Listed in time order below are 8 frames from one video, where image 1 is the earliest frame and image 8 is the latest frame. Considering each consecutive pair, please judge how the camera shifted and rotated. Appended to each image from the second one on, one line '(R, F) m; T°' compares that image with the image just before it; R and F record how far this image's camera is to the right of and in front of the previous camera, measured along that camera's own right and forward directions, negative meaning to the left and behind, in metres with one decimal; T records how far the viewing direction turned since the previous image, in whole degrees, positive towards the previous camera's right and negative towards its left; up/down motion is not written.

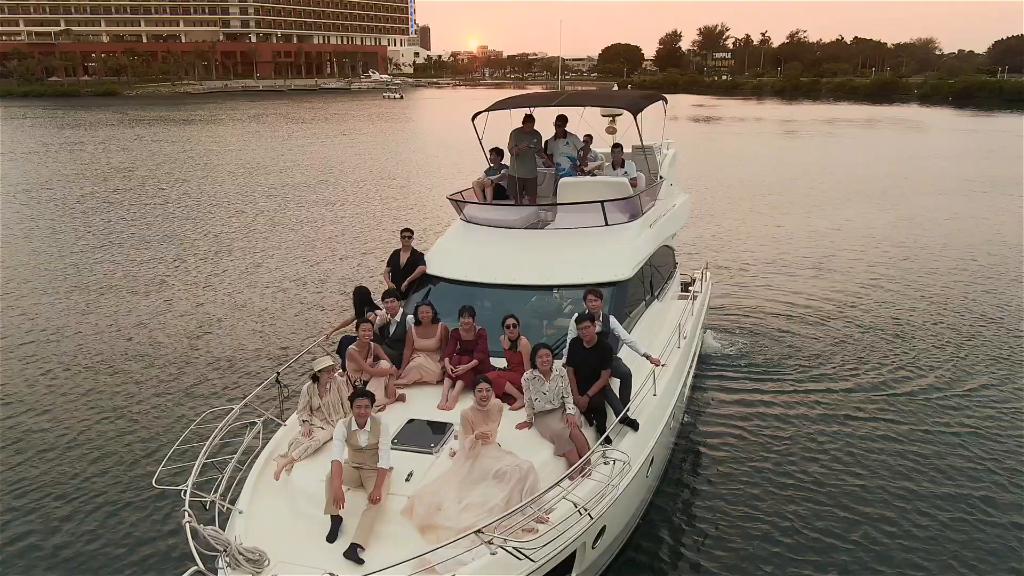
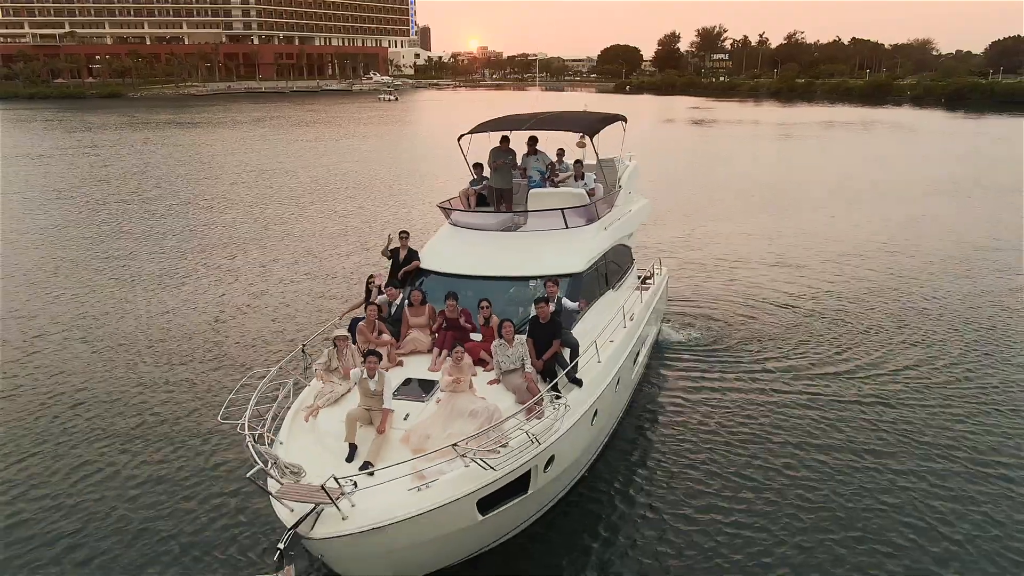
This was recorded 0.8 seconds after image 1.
(+0.2, -1.5) m; 0°
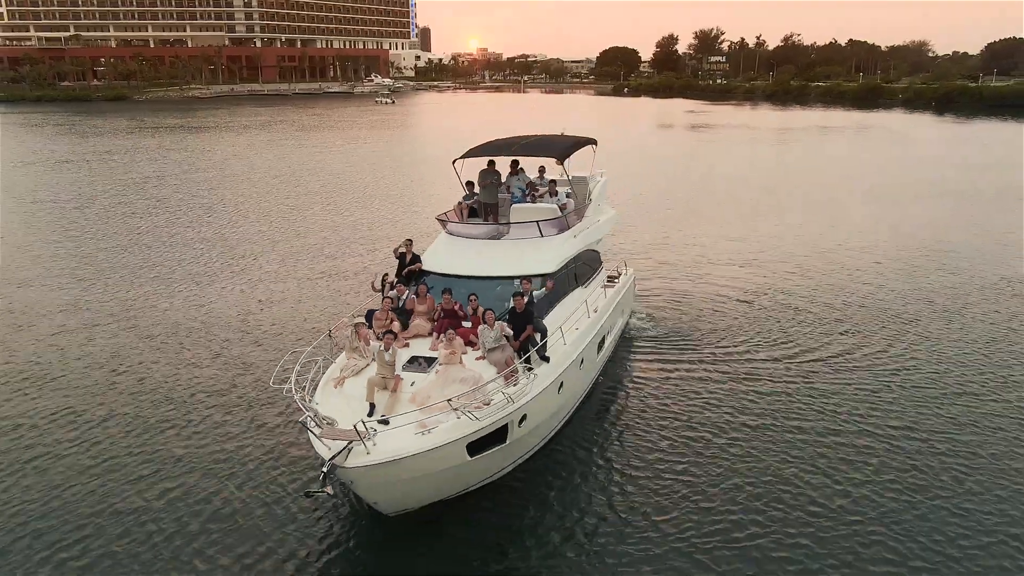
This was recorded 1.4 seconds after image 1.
(+0.2, -1.8) m; 0°
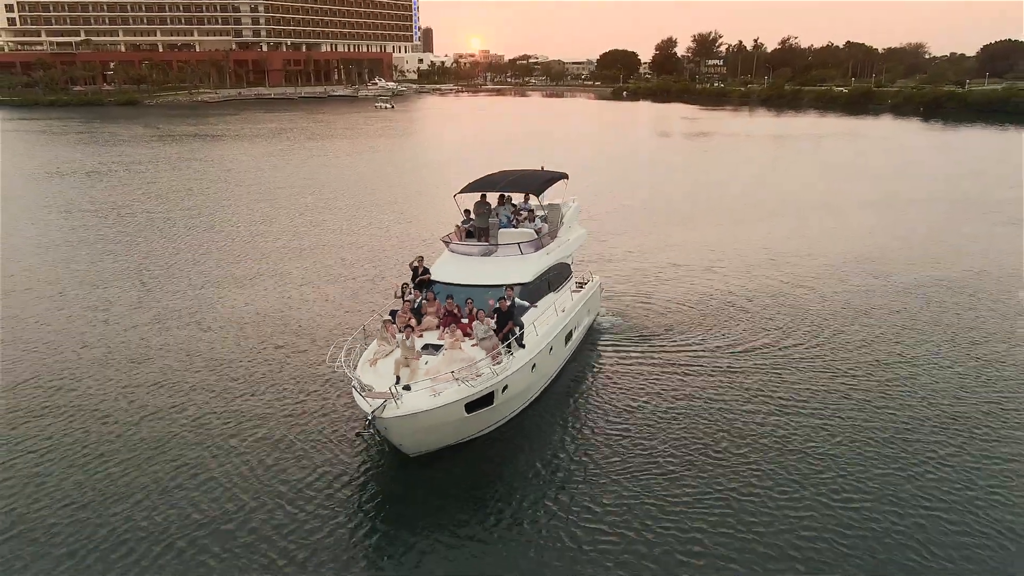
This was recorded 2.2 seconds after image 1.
(+0.2, -3.1) m; 0°
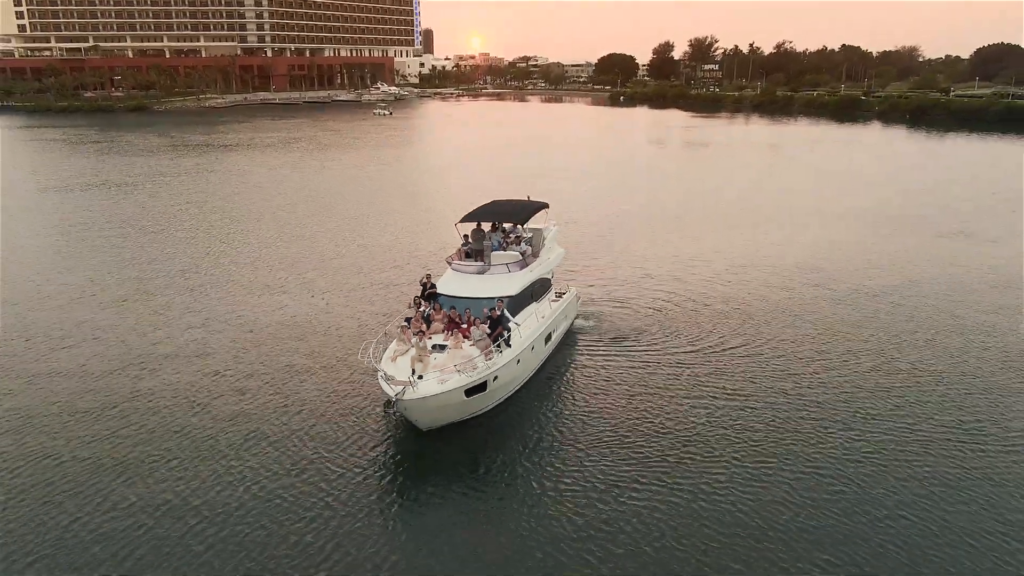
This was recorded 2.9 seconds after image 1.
(+0.2, -3.3) m; 0°
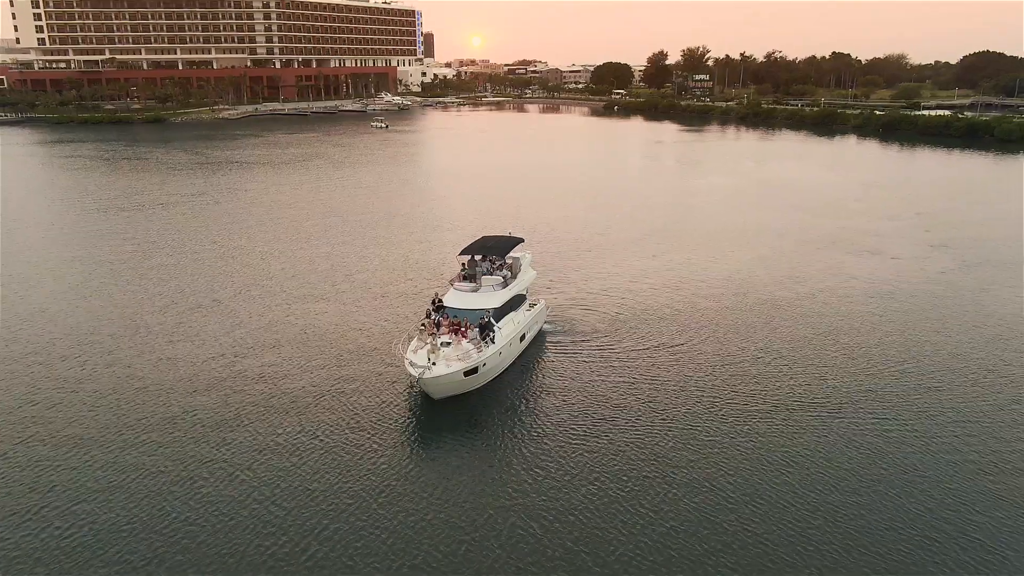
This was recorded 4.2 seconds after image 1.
(+0.5, -6.9) m; 0°
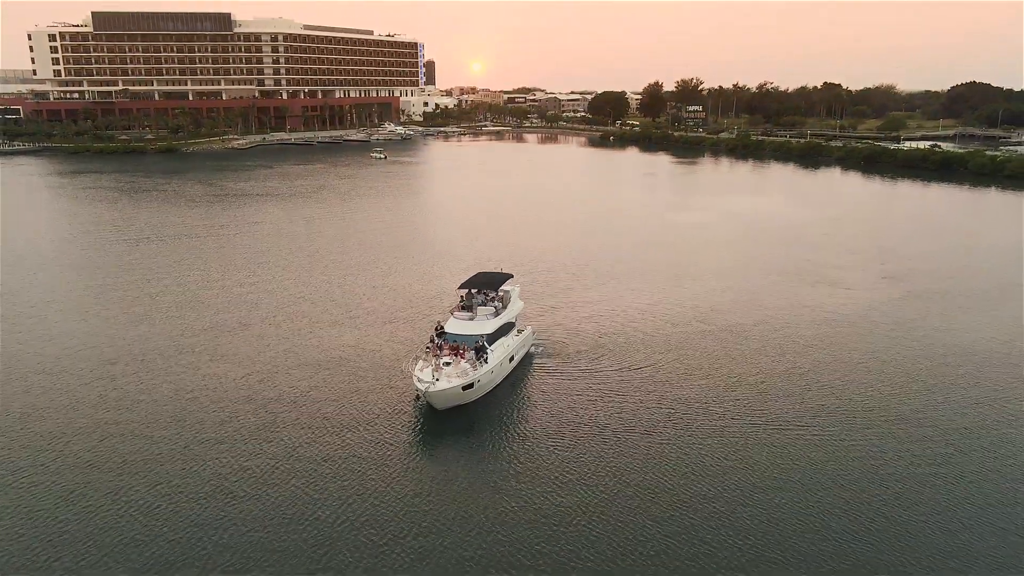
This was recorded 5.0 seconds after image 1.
(+0.3, -4.5) m; 0°
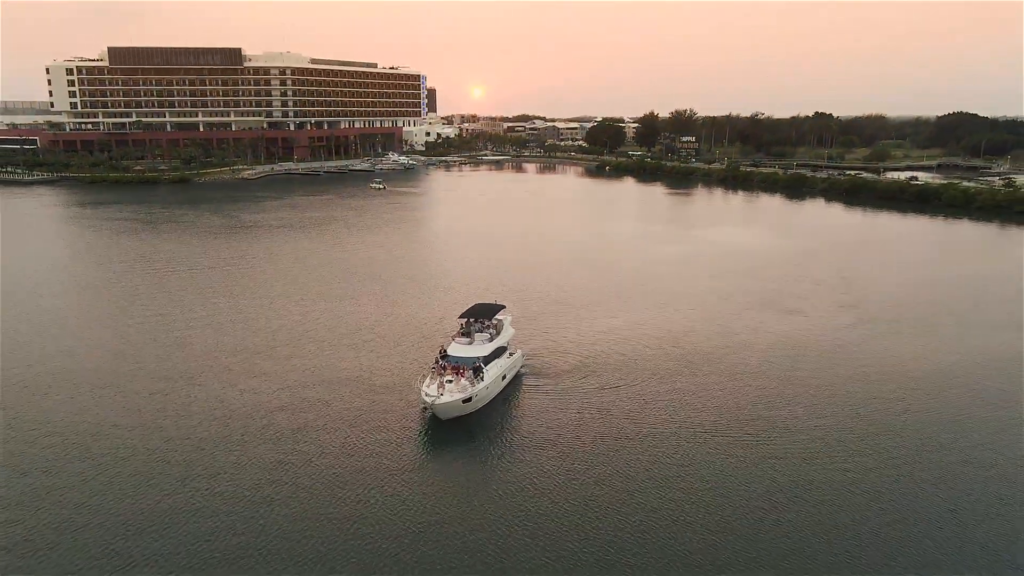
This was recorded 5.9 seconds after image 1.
(+0.4, -5.0) m; 0°
